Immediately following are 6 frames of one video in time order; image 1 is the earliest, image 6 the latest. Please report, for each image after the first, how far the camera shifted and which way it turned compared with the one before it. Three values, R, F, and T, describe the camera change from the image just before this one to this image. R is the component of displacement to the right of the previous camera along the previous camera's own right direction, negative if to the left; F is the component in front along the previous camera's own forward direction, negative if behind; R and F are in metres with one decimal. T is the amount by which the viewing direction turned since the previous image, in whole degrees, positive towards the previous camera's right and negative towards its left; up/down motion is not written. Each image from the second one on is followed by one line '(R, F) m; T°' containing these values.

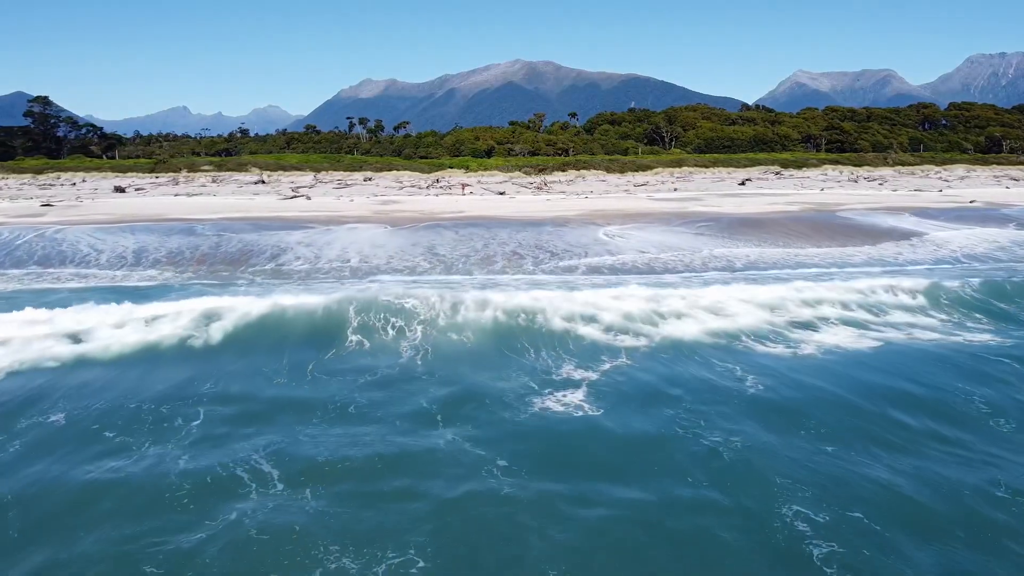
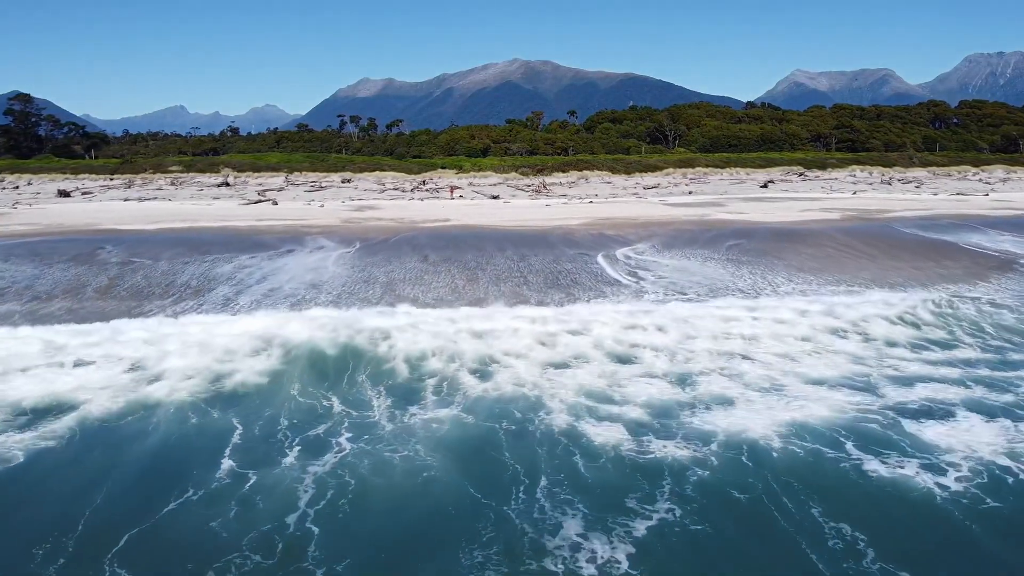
(+0.1, +4.2) m; 0°
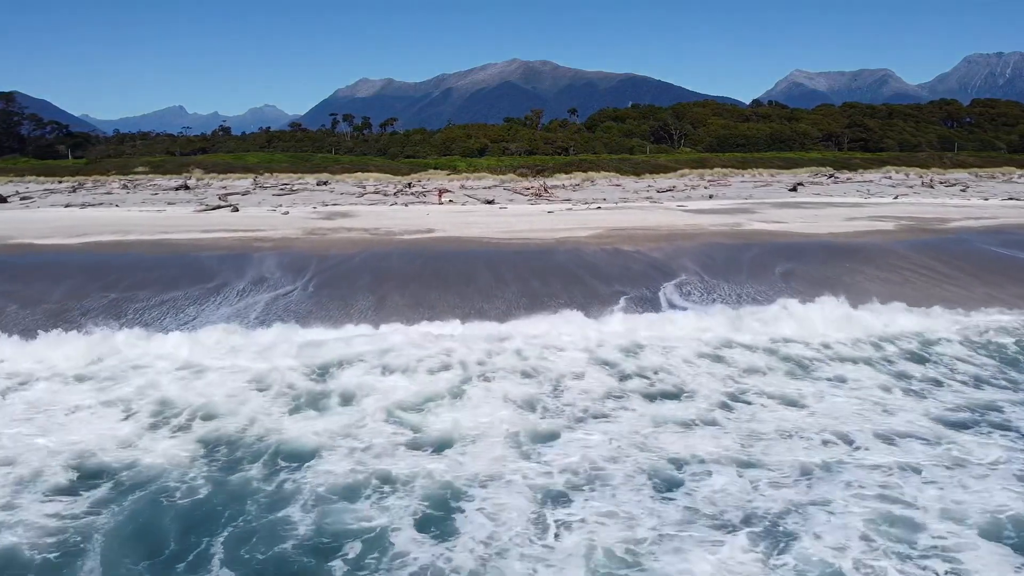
(+0.1, +3.9) m; 0°
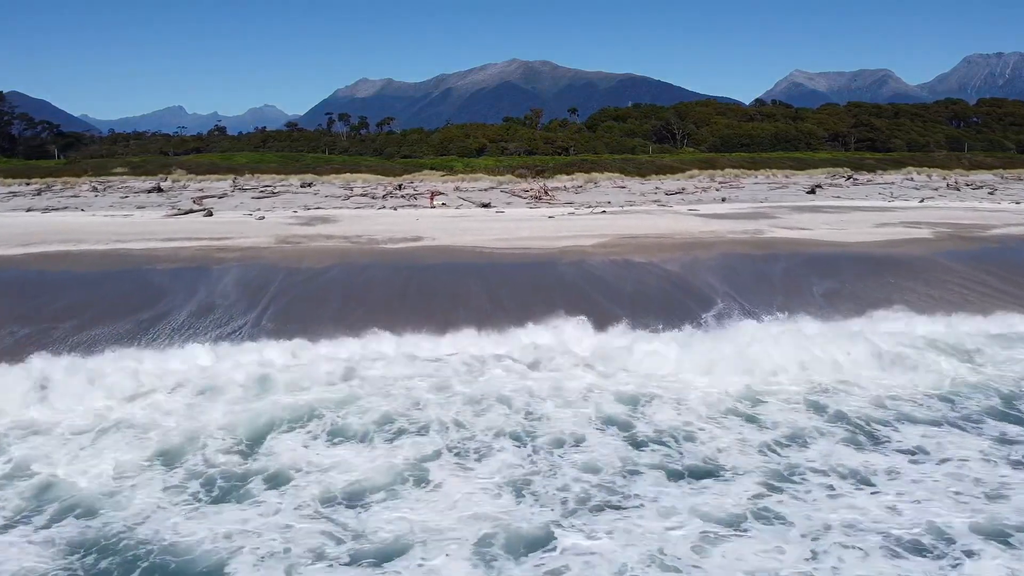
(+0.1, +2.1) m; 0°
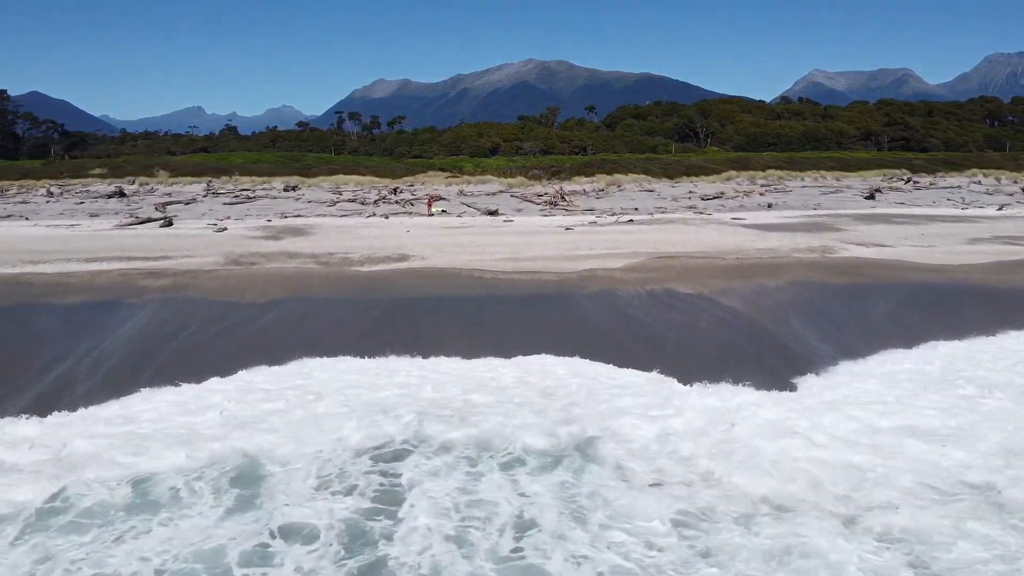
(+0.1, +3.7) m; -1°
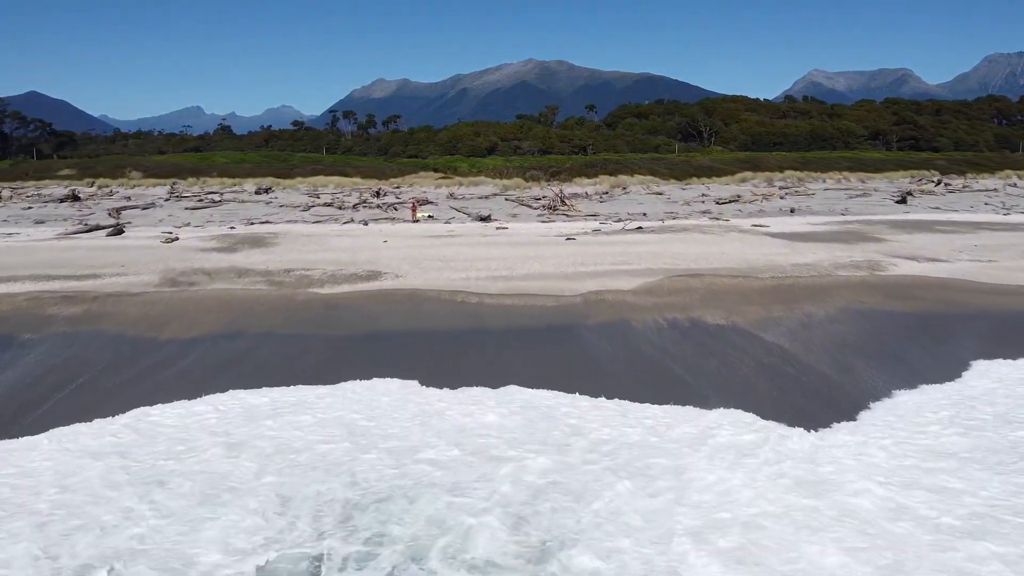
(+0.1, +2.3) m; 0°
